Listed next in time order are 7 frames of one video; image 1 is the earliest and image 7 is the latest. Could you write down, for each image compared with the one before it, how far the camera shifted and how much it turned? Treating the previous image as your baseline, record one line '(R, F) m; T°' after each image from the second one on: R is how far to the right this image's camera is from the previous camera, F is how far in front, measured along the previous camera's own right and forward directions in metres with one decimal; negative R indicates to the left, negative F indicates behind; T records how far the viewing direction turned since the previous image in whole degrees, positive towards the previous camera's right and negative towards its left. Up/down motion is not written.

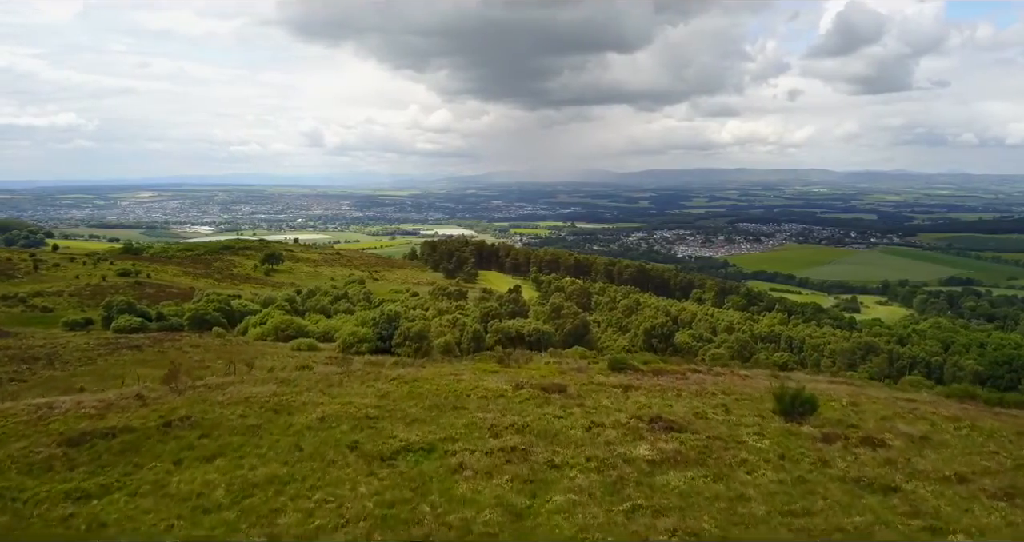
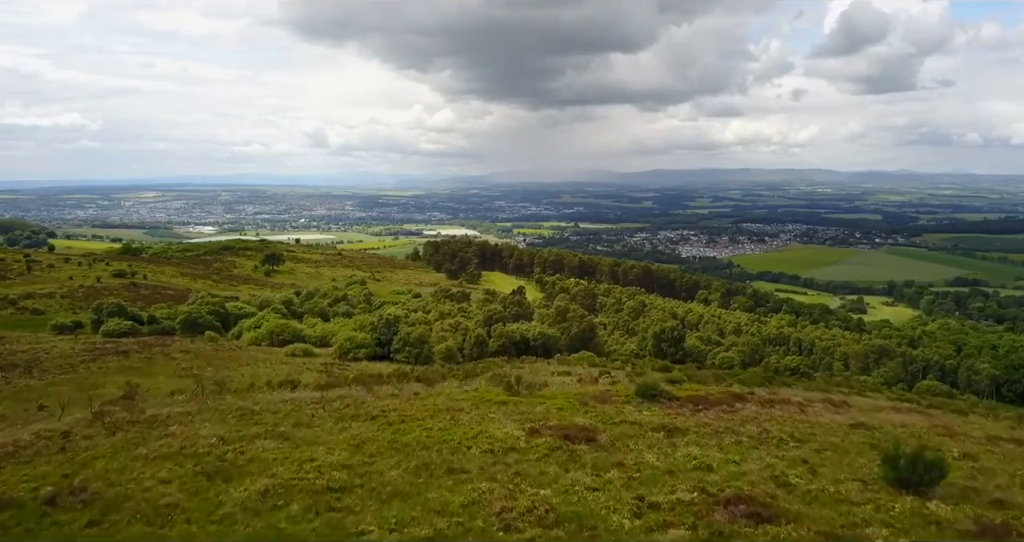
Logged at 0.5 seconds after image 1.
(-0.1, +1.8) m; 0°
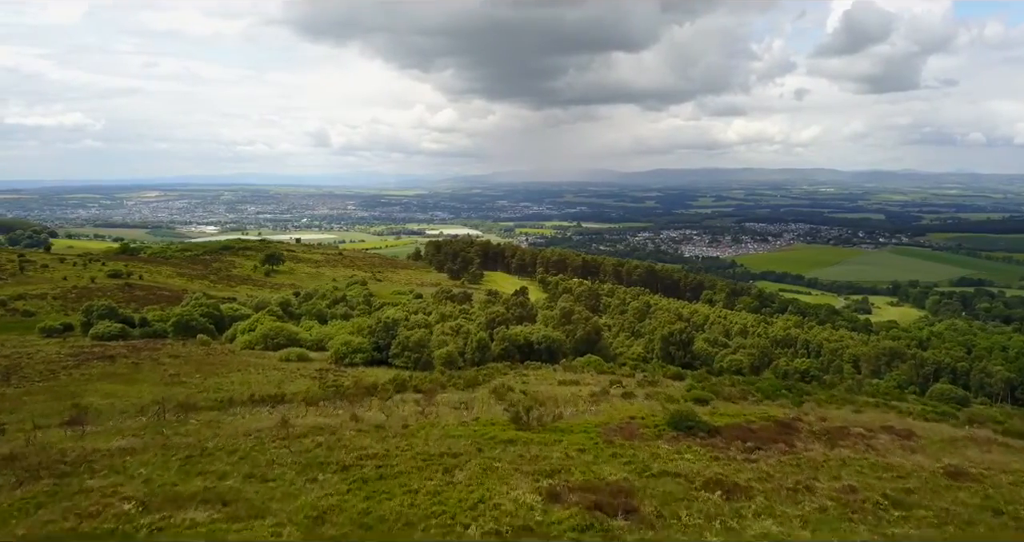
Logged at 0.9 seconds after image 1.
(-0.1, +1.5) m; 0°
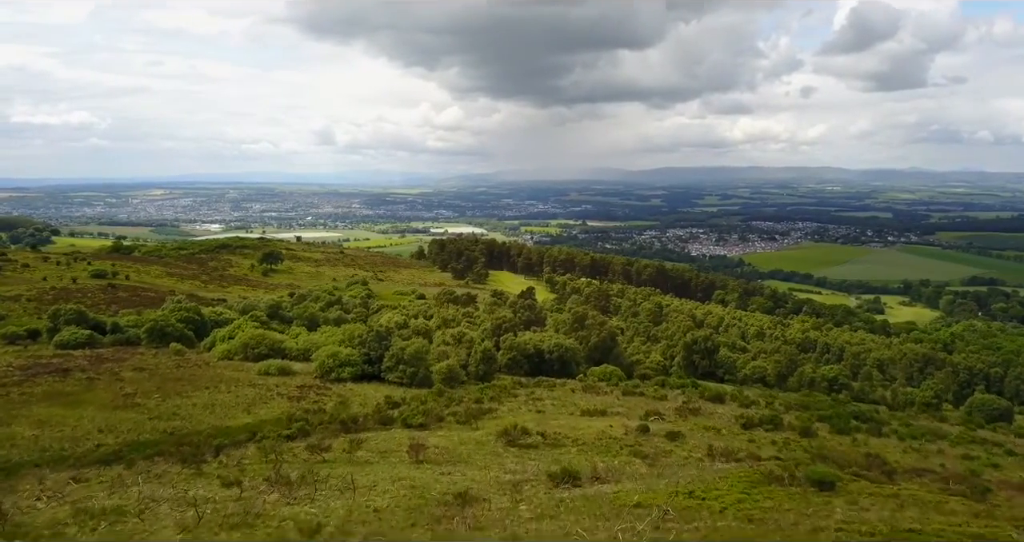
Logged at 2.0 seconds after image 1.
(-0.2, +4.2) m; 0°
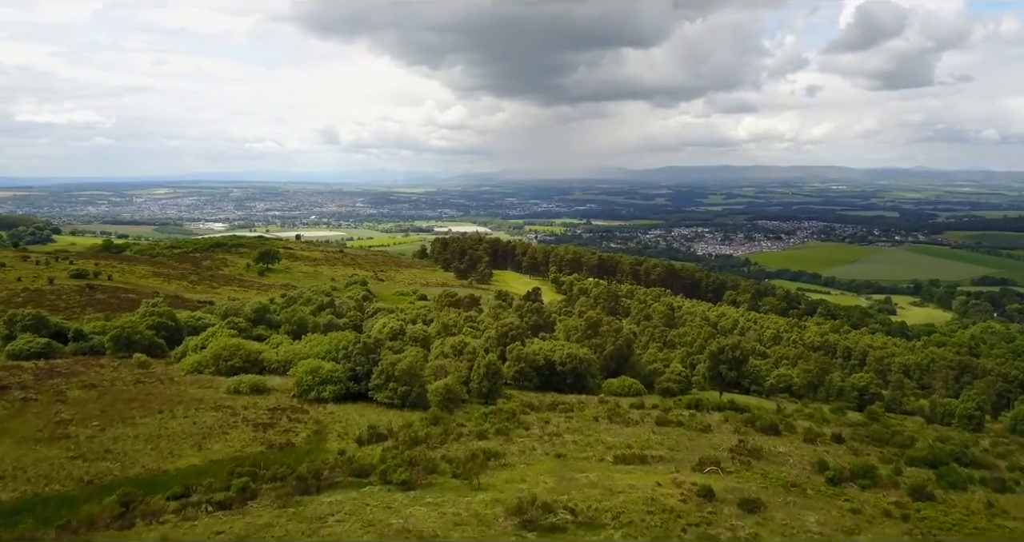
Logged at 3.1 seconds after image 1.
(-0.2, +4.3) m; 0°
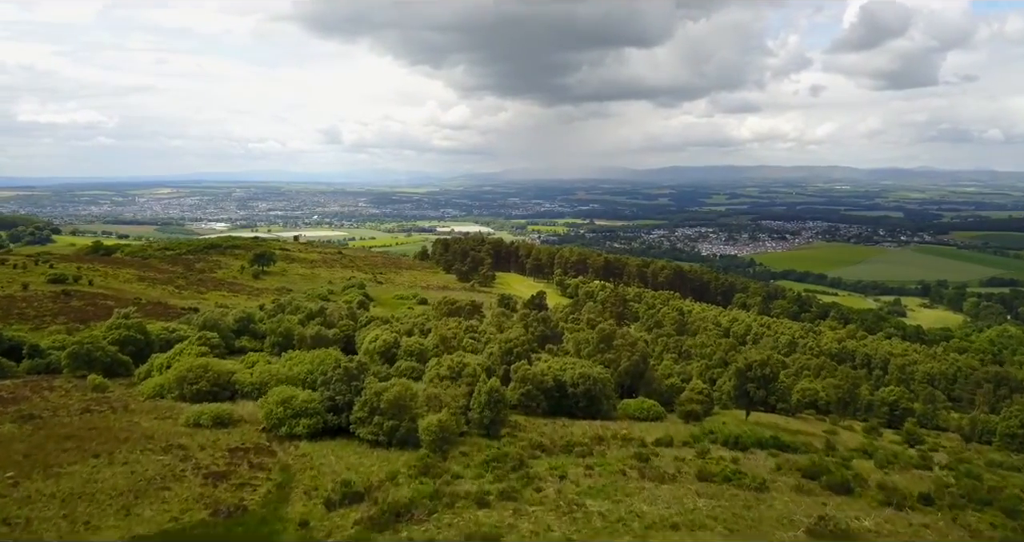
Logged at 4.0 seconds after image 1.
(-0.1, +3.9) m; 0°
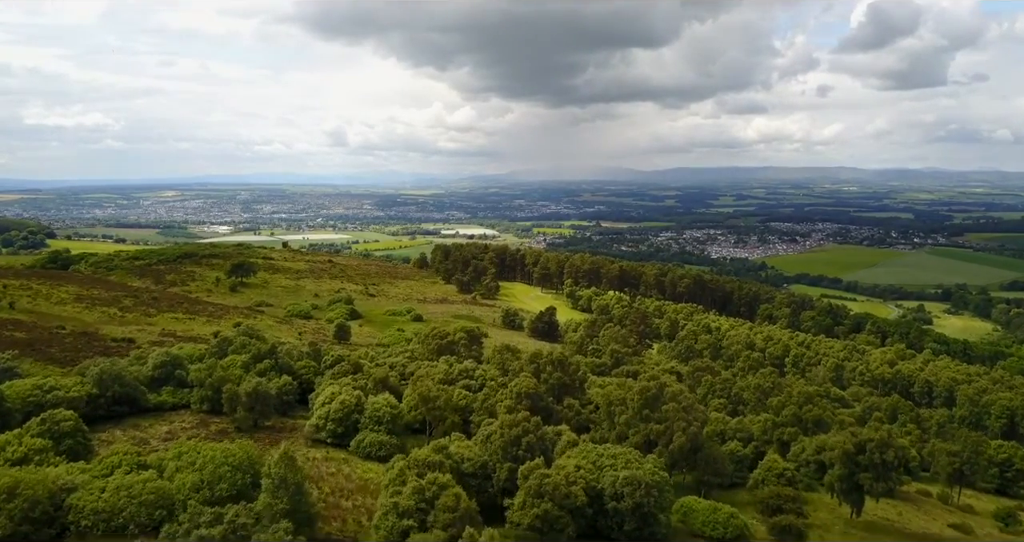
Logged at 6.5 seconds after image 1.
(-0.1, +11.0) m; -1°
